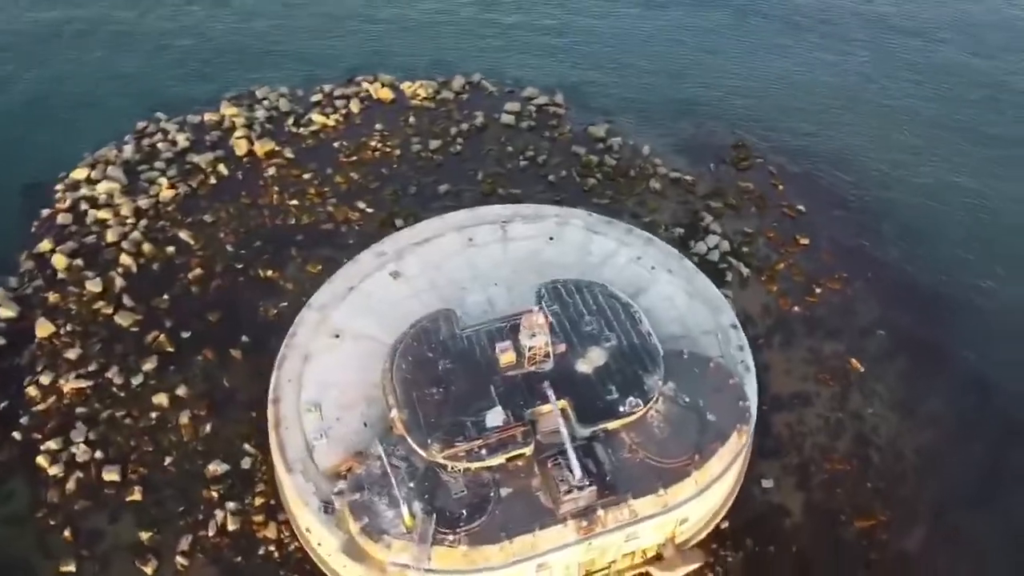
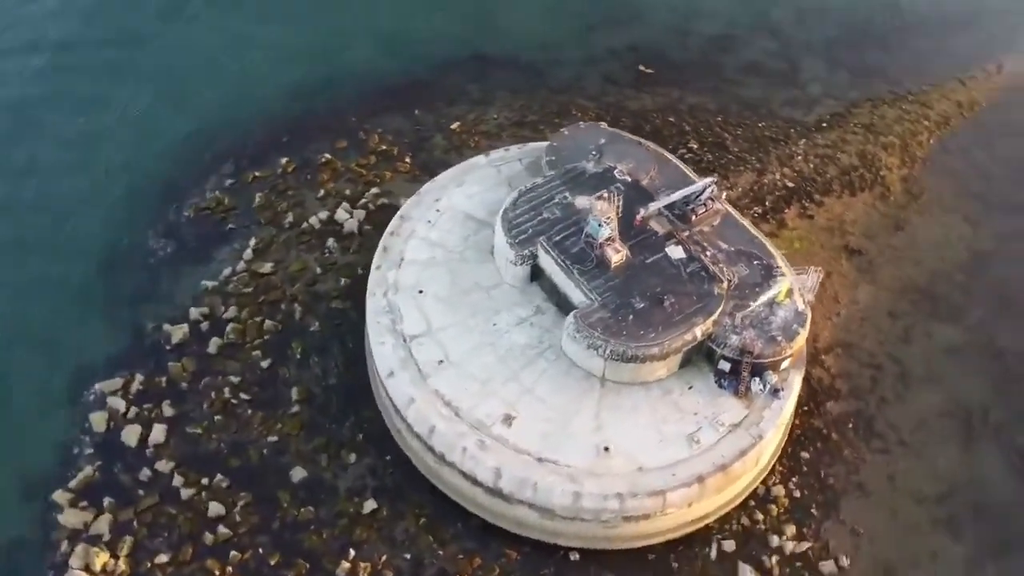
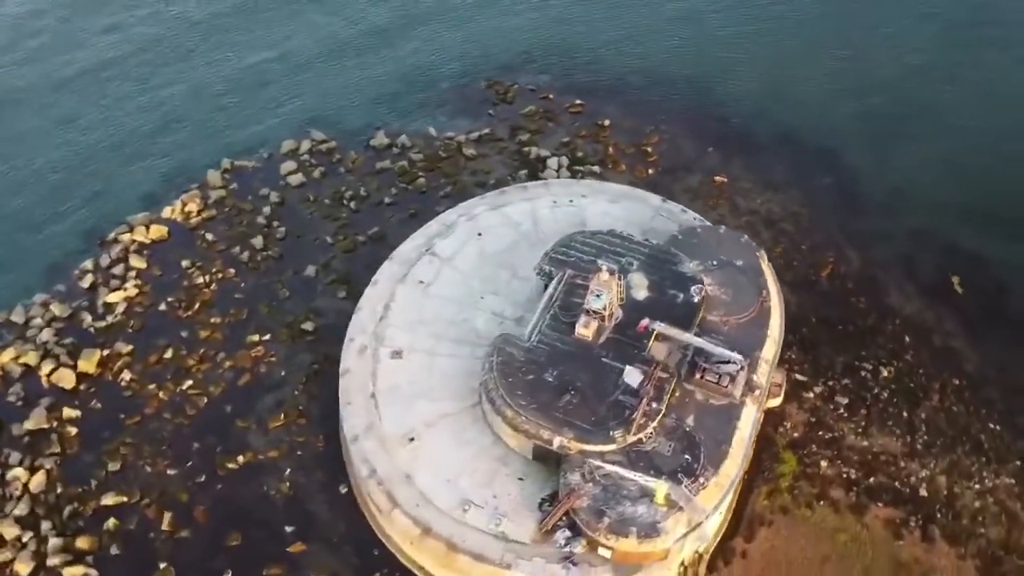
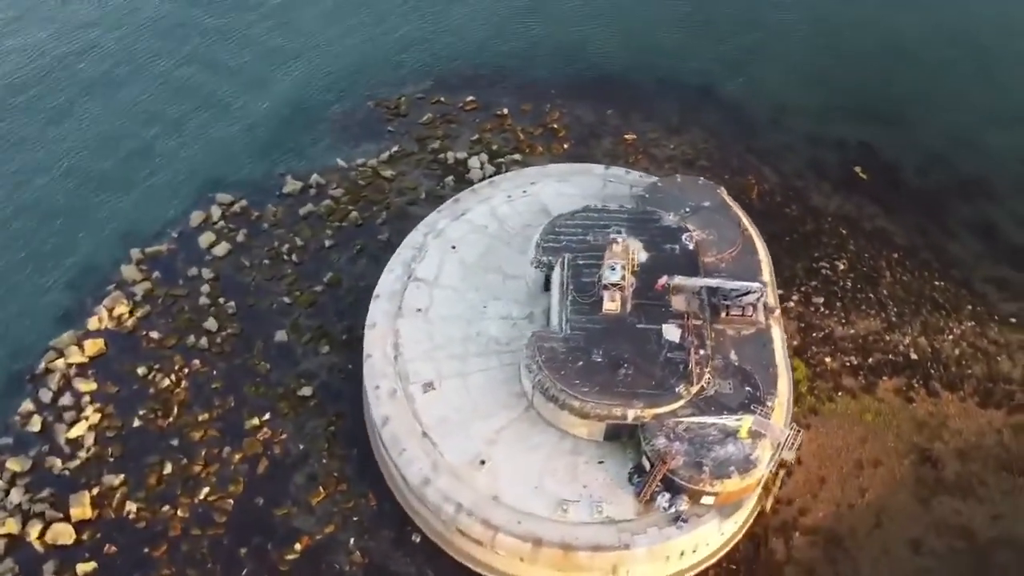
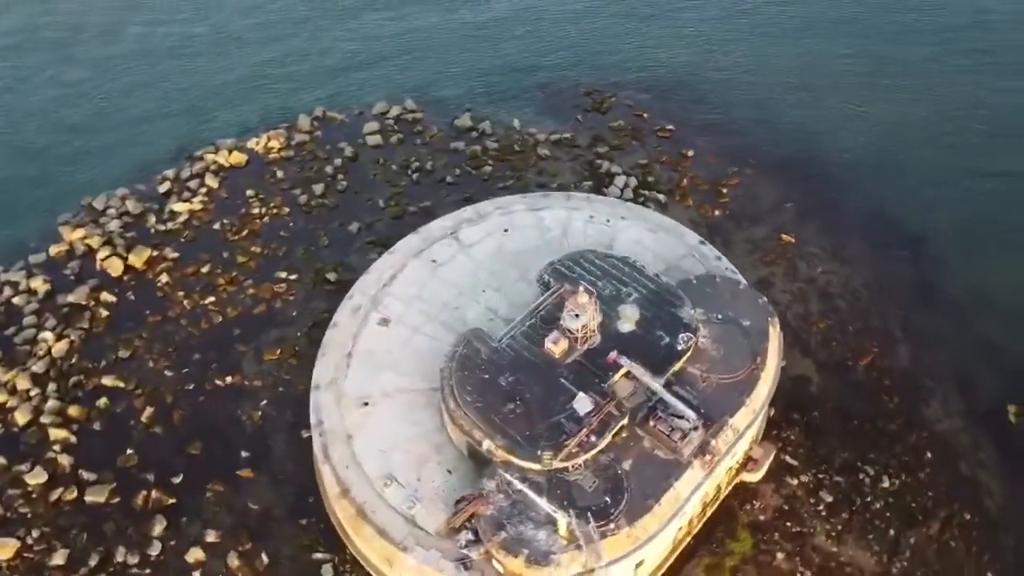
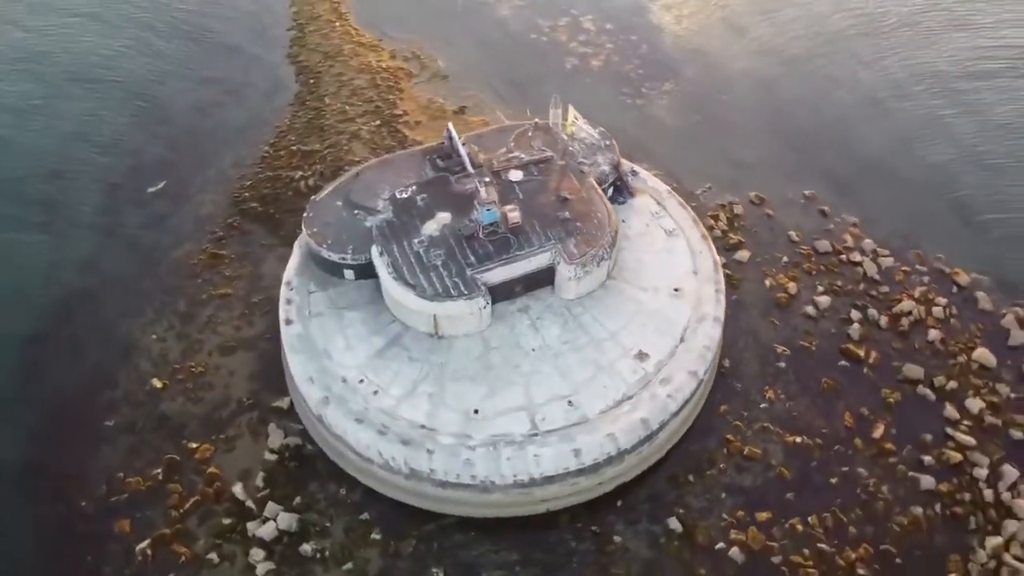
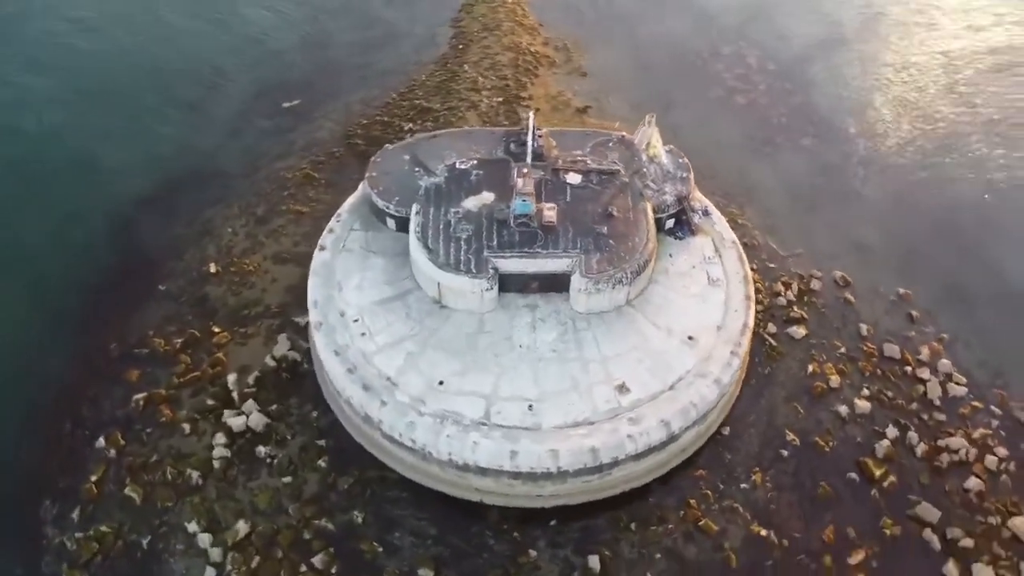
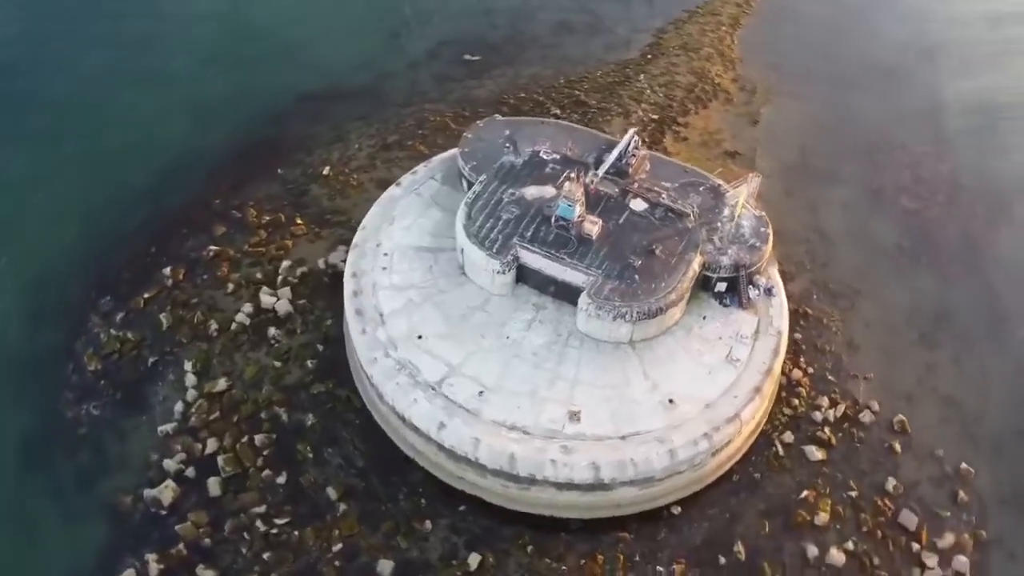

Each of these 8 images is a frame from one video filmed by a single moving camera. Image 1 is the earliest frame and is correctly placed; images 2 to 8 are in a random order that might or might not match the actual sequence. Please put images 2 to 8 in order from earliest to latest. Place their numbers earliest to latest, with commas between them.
5, 3, 4, 2, 8, 7, 6
